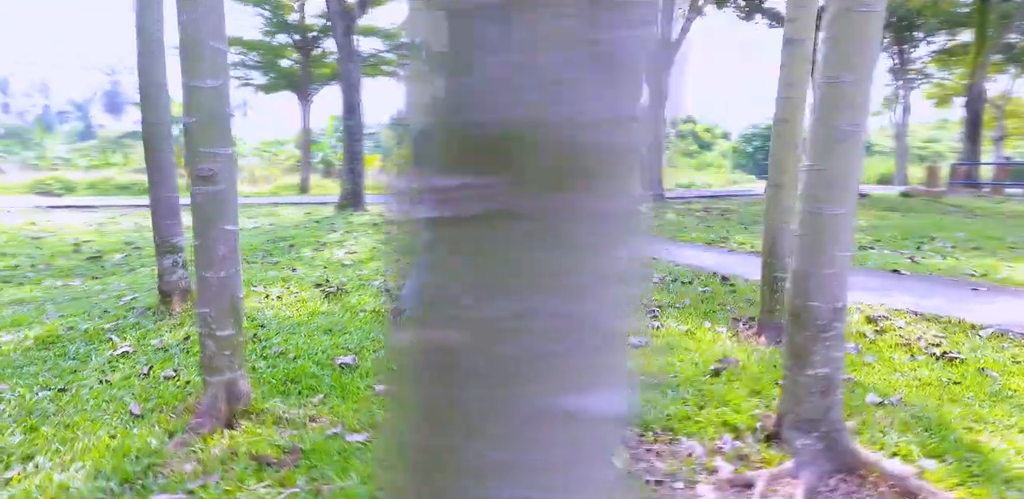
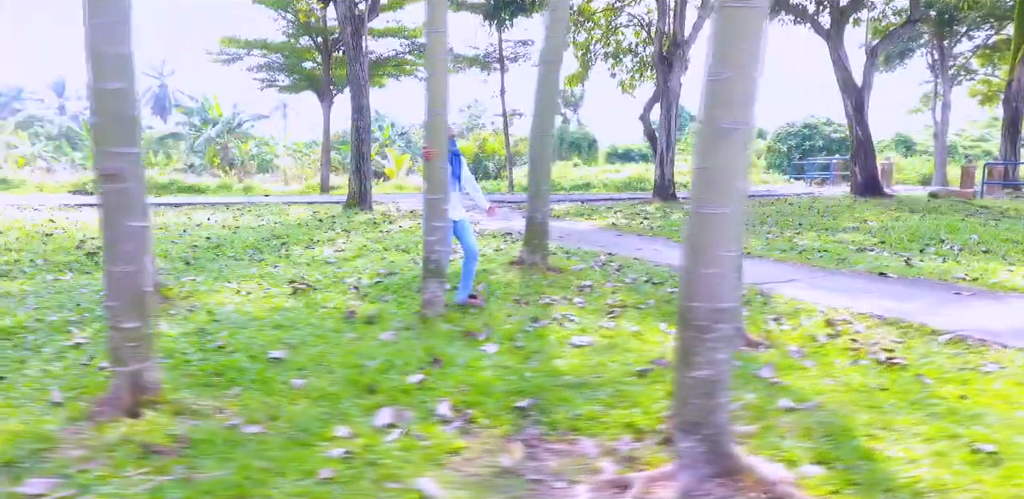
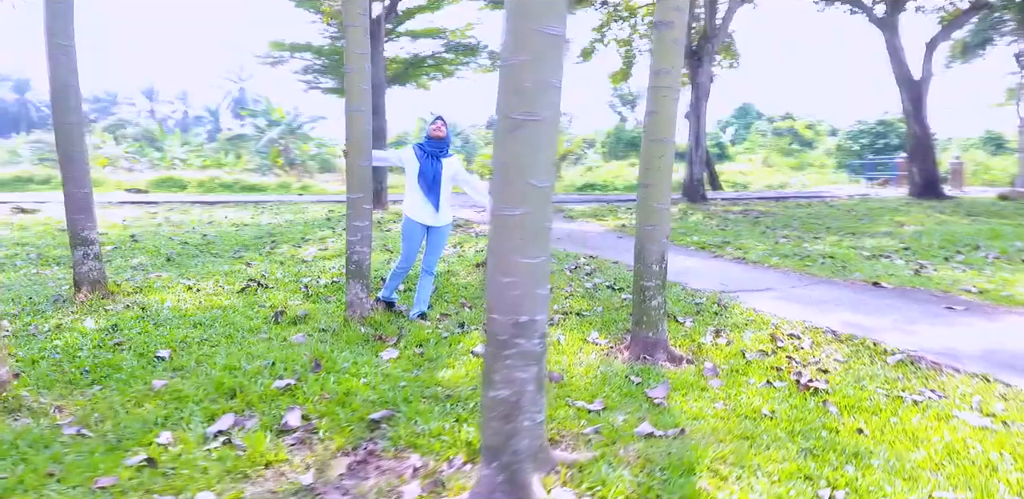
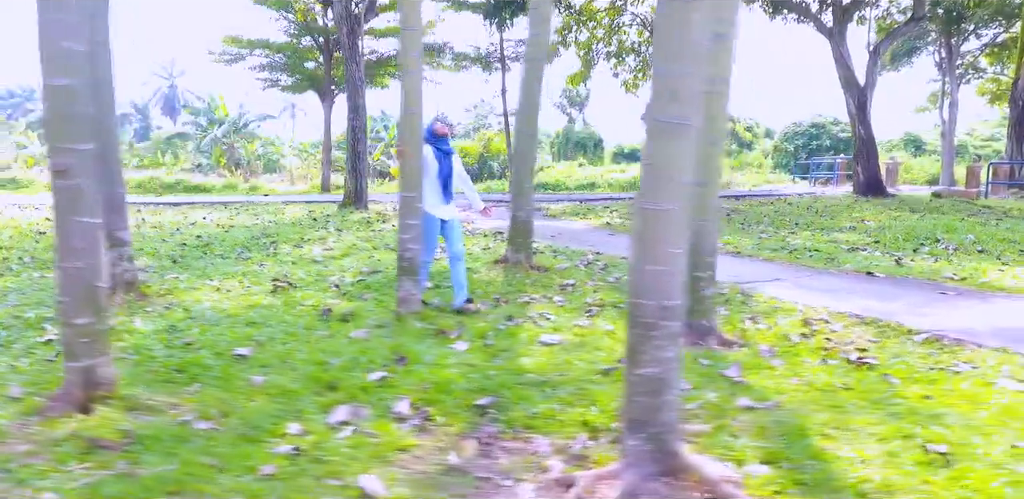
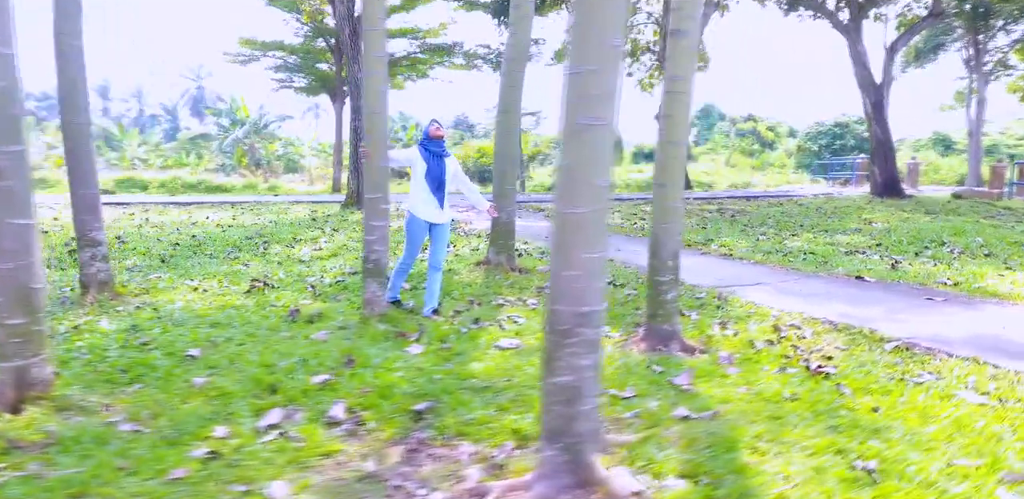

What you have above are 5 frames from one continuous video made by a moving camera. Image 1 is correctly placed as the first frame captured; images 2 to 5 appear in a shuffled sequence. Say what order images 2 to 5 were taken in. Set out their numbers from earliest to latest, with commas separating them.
2, 4, 5, 3
